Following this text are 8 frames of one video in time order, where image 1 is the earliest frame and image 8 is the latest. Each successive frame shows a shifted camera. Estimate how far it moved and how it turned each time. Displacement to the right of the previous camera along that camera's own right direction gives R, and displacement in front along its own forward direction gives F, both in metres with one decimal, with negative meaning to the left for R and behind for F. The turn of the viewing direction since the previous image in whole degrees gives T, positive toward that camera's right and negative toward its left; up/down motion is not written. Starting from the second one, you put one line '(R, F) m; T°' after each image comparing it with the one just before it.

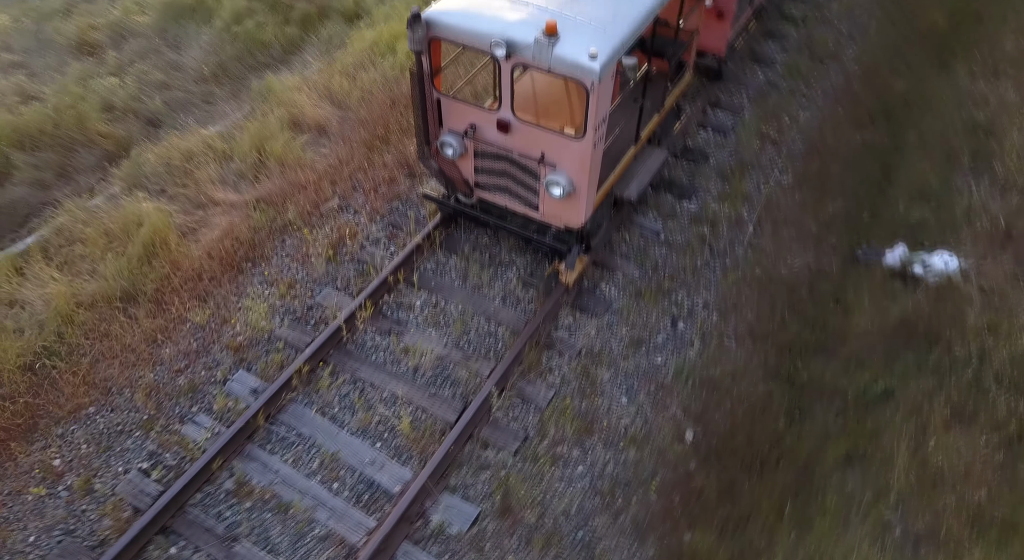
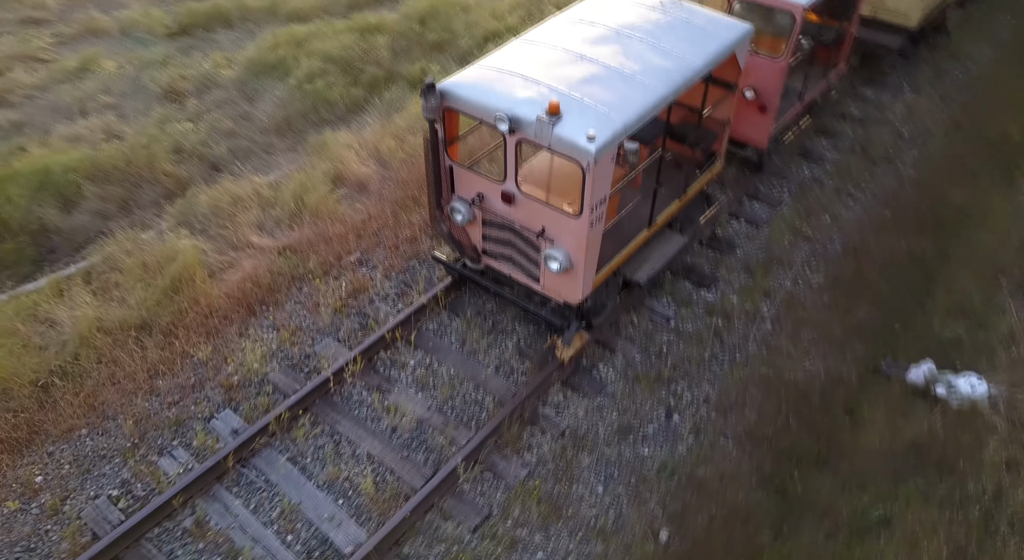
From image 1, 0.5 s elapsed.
(+0.8, +0.1) m; -6°
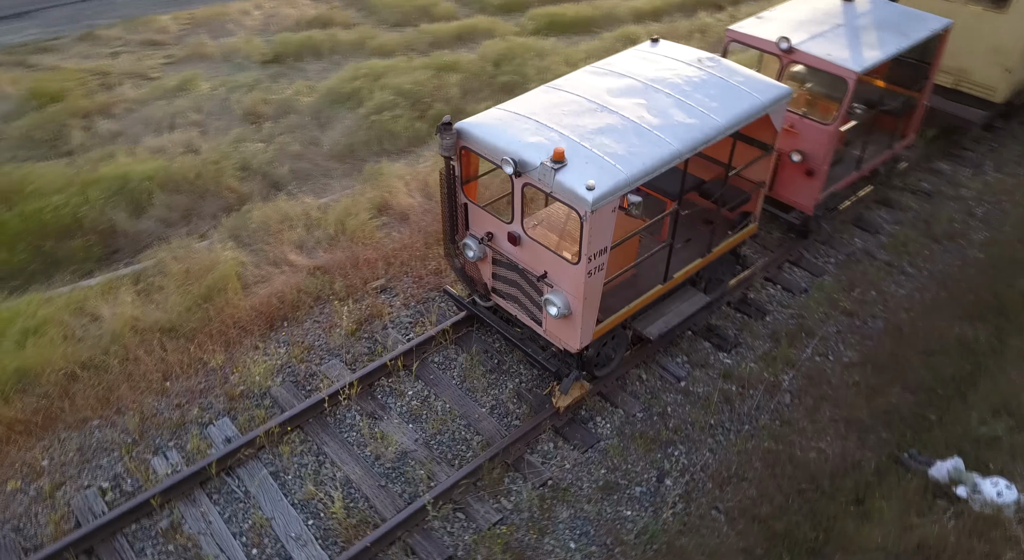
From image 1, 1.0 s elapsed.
(+0.8, +0.1) m; -7°
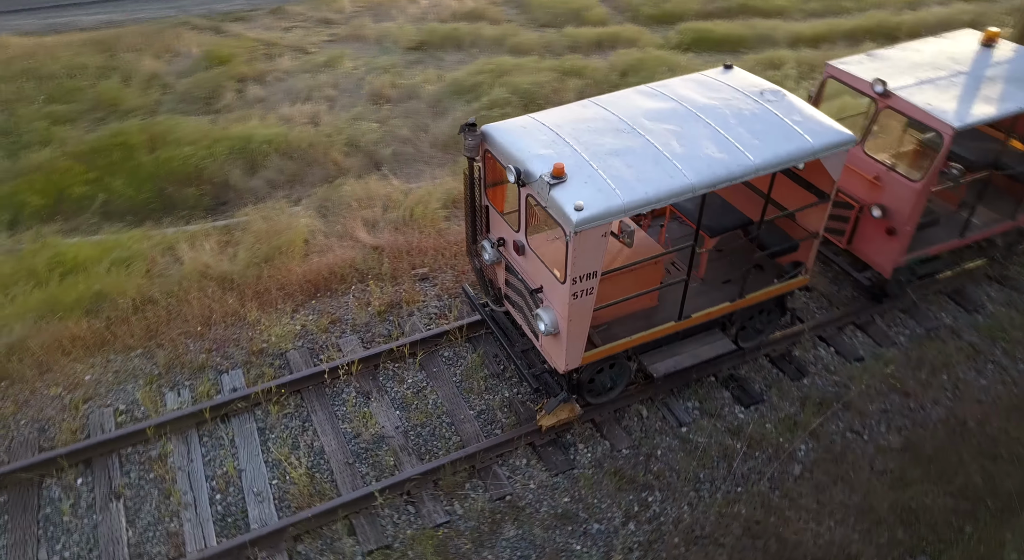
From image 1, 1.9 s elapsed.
(+1.4, +0.2) m; -12°
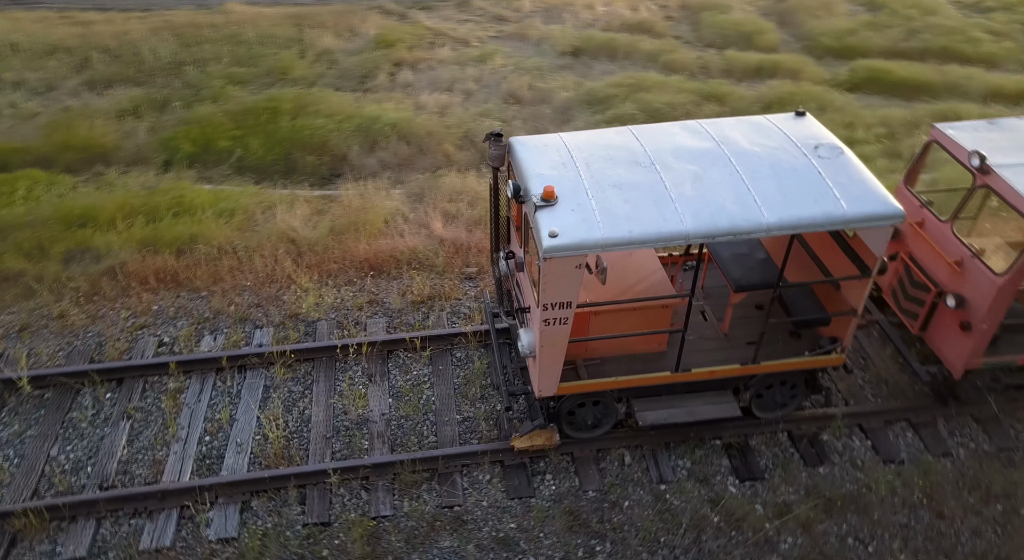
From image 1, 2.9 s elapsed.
(+1.5, +0.2) m; -13°
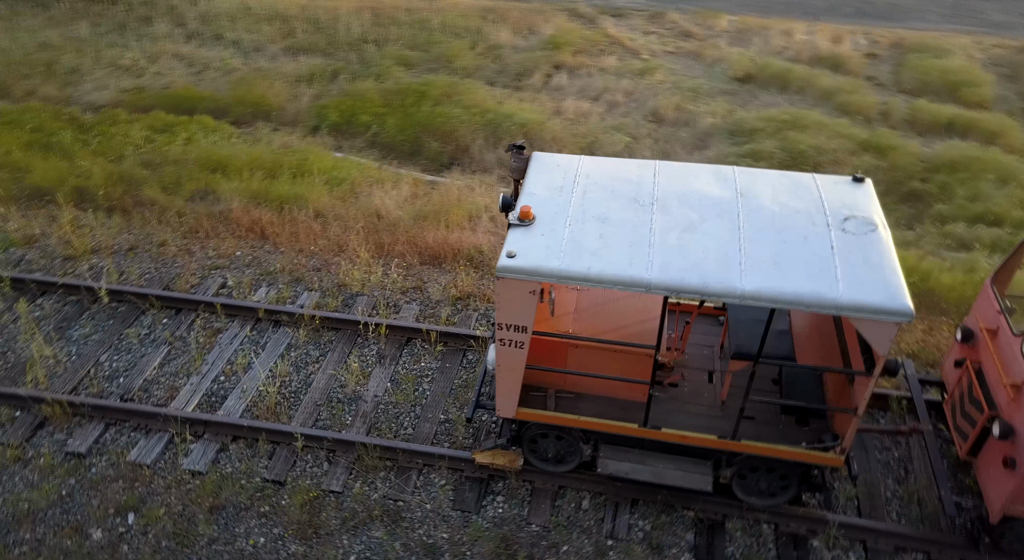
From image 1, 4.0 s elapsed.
(+1.6, +0.3) m; -14°
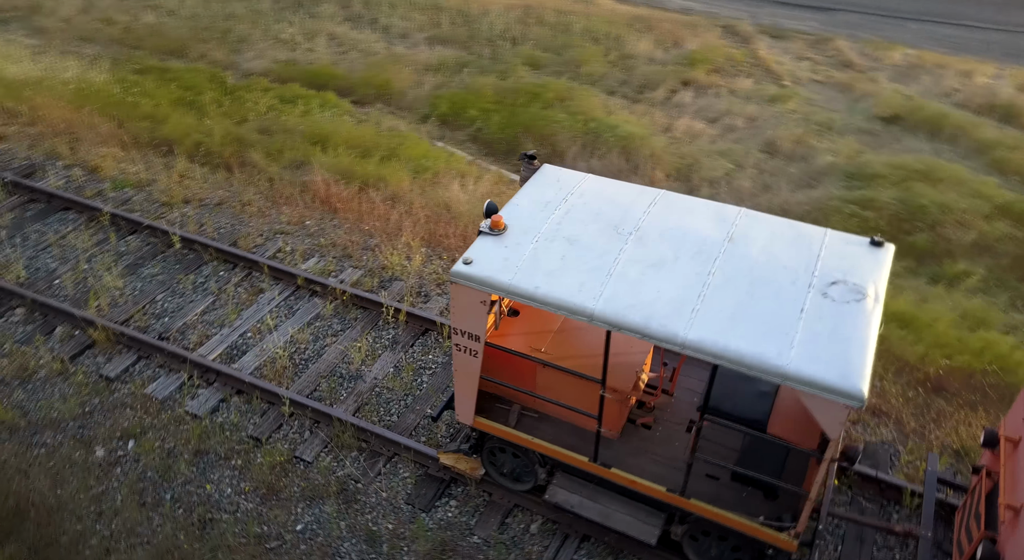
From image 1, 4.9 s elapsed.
(+1.4, +0.2) m; -11°
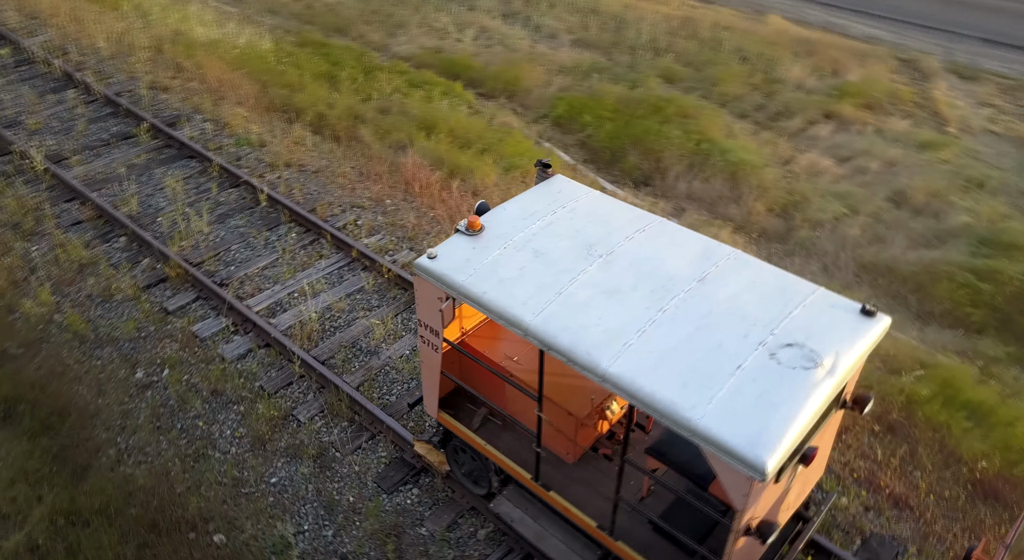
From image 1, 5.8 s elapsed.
(+1.4, +0.2) m; -12°
